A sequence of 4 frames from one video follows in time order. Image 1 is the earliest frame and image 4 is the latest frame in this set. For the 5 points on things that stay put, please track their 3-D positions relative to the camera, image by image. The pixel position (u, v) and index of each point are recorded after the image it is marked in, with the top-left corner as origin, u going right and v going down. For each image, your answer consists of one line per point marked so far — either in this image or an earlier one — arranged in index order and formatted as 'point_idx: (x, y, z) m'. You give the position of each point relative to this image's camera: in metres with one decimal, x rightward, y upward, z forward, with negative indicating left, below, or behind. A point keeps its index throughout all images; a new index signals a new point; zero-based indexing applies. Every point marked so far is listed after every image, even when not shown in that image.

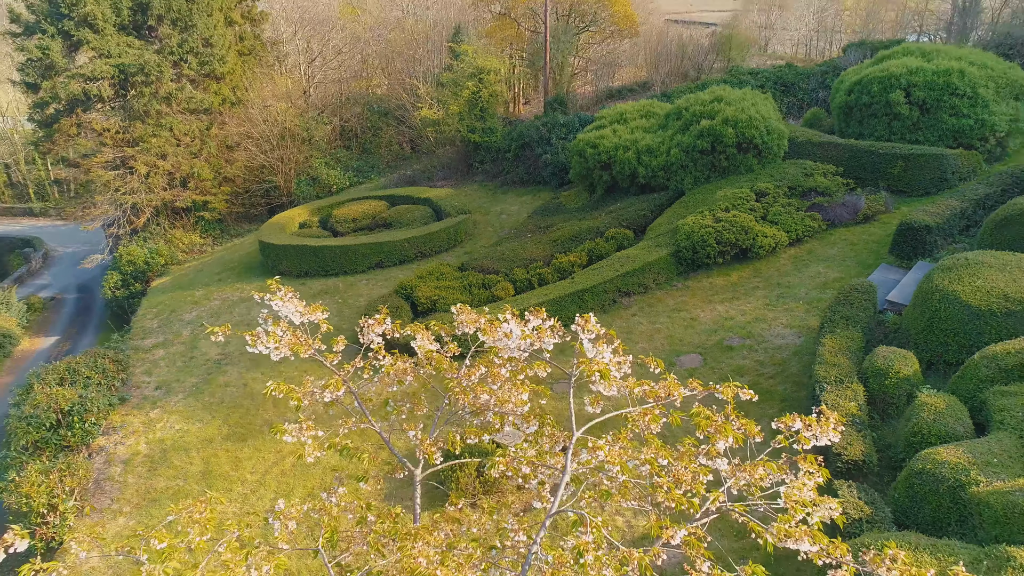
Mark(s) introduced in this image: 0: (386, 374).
0: (-0.8, -0.6, +3.5) m
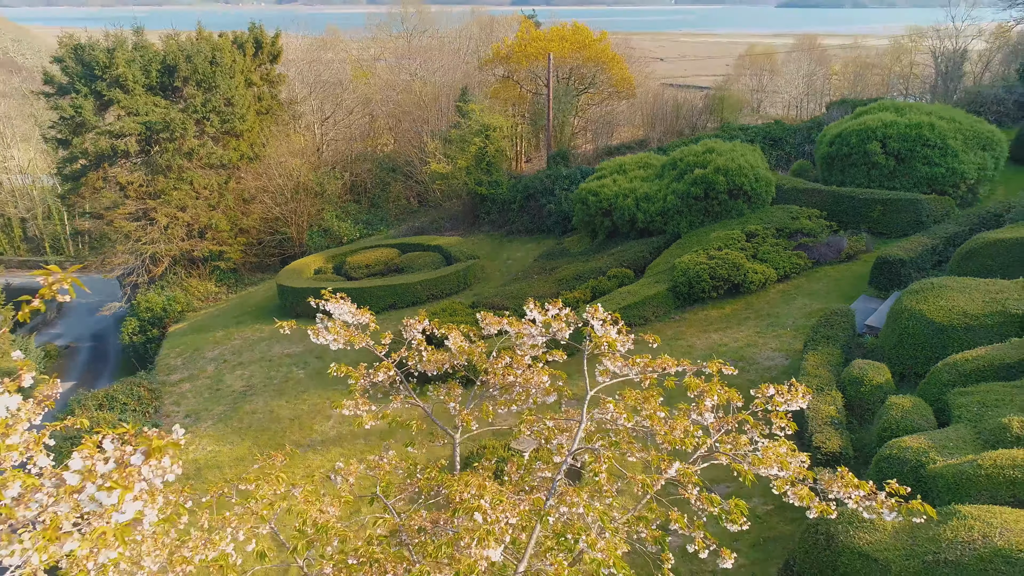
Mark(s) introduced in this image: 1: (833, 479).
0: (-0.7, -0.6, +4.2) m
1: (+1.8, -1.1, +3.0) m
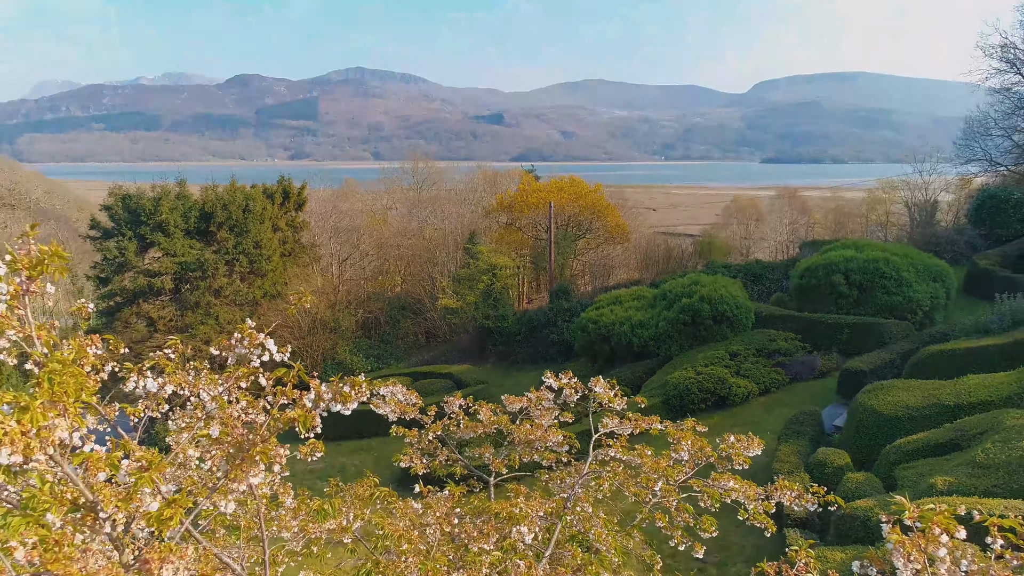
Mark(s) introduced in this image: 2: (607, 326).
0: (-0.5, -1.5, +5.4) m
1: (+2.0, -1.6, +4.0) m
2: (+2.9, -1.1, +15.8) m
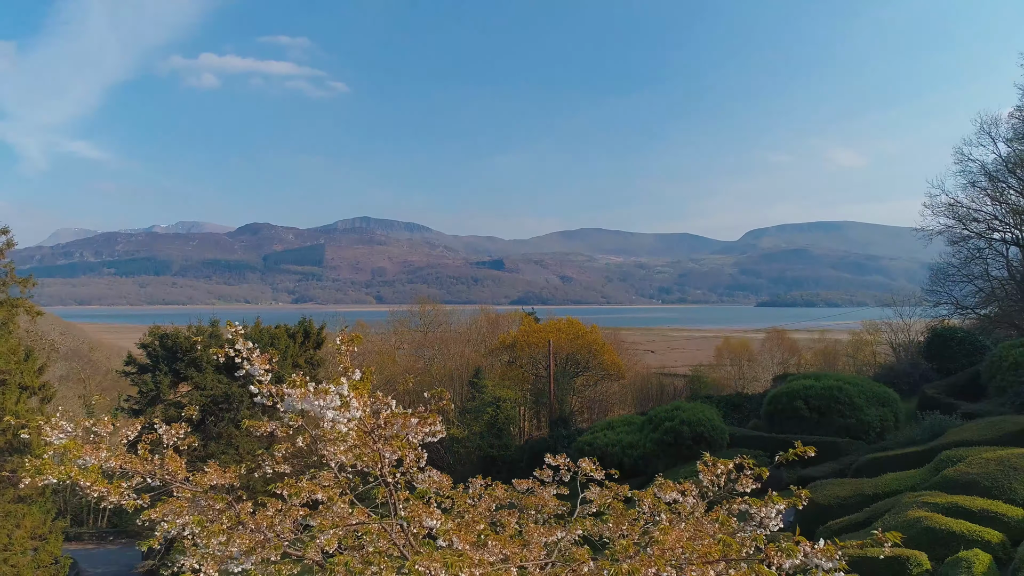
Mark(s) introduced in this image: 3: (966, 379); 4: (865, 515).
0: (-0.3, -2.9, +7.2) m
1: (+2.1, -2.7, +5.9) m
2: (+3.0, -5.4, +17.3) m
3: (+15.1, -3.0, +17.3) m
4: (+5.5, -3.6, +8.2) m
